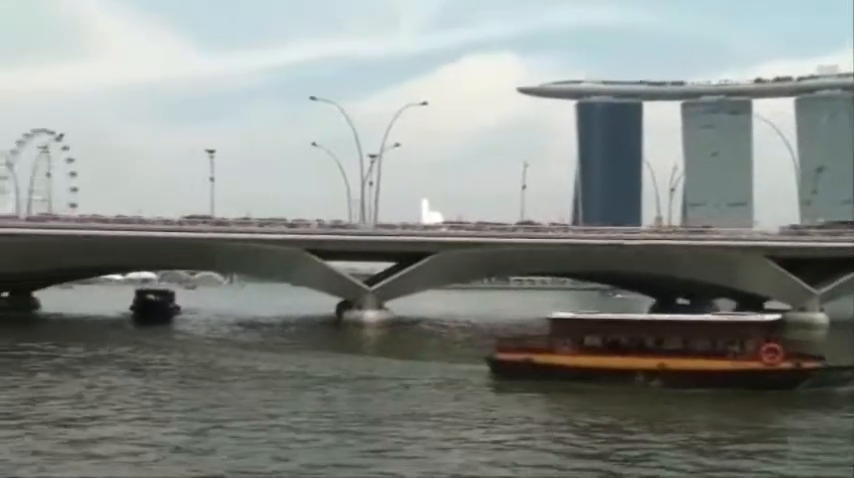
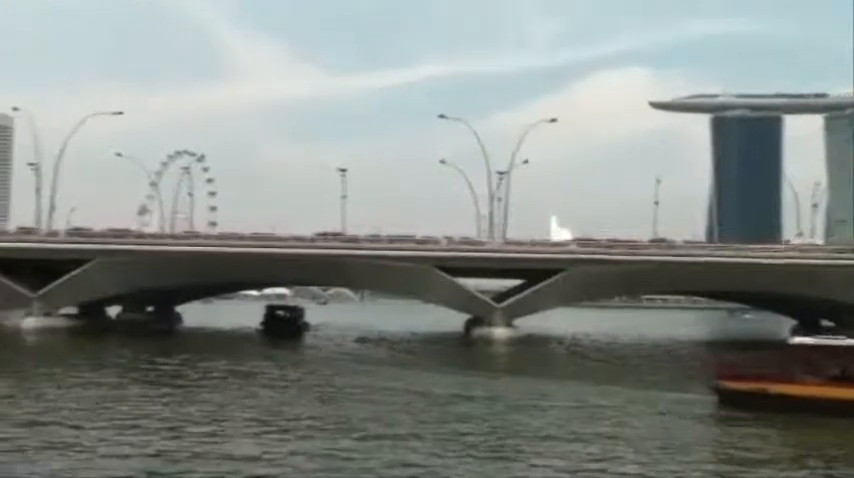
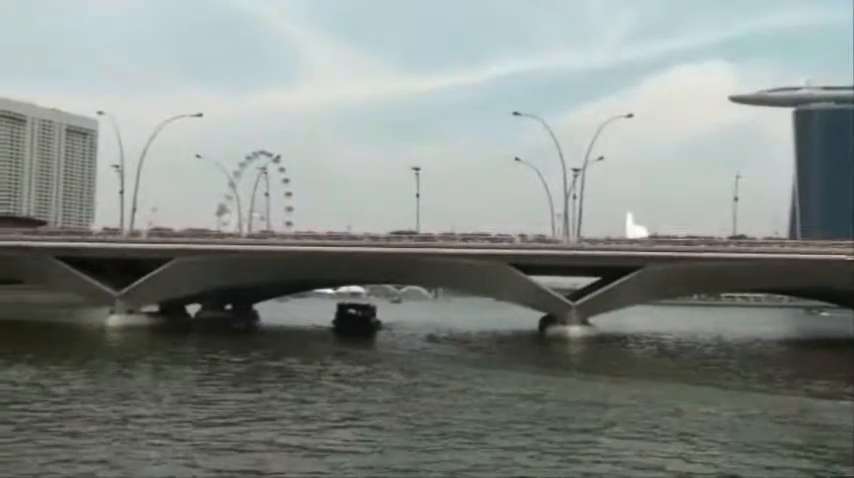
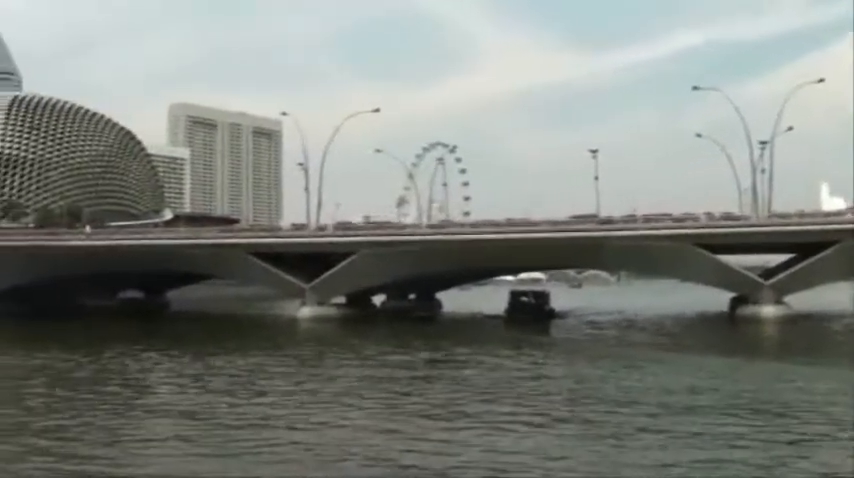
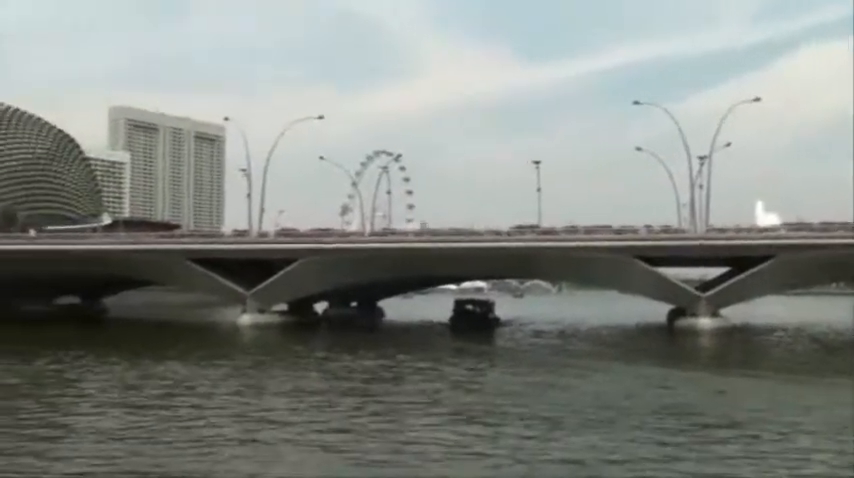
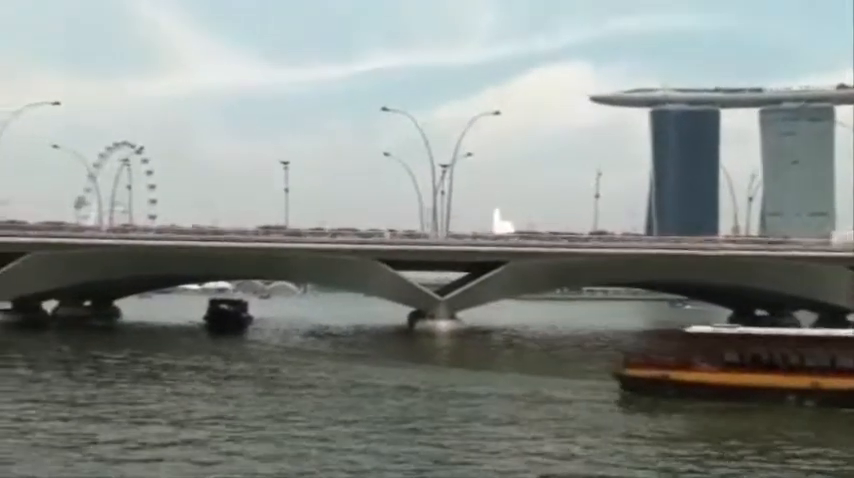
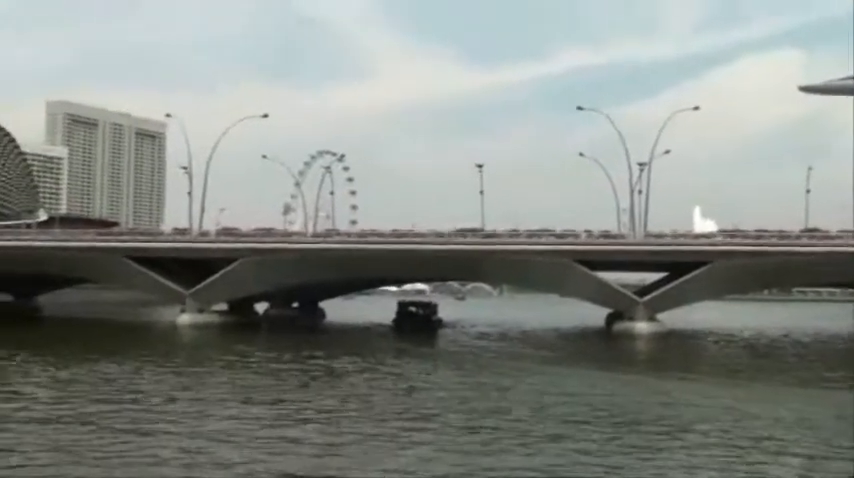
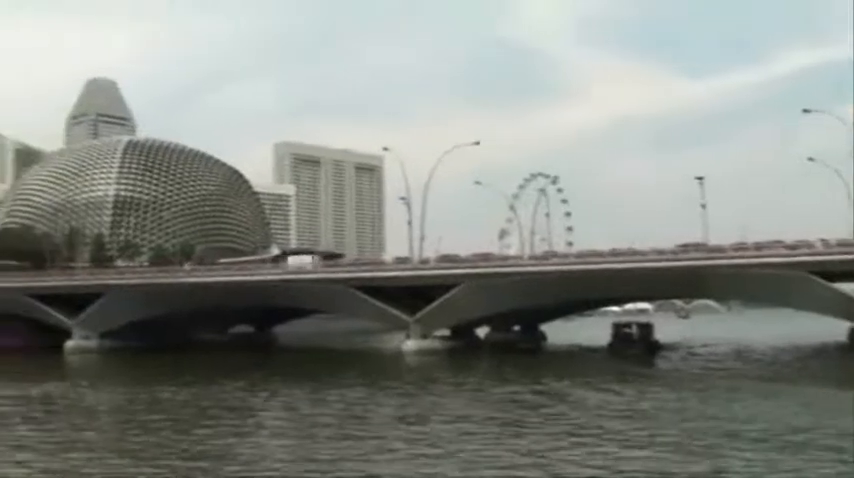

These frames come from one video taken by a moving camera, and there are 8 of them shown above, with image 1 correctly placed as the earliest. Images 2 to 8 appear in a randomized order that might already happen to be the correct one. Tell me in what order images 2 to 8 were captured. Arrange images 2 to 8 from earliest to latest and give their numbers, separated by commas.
6, 2, 3, 7, 5, 4, 8
